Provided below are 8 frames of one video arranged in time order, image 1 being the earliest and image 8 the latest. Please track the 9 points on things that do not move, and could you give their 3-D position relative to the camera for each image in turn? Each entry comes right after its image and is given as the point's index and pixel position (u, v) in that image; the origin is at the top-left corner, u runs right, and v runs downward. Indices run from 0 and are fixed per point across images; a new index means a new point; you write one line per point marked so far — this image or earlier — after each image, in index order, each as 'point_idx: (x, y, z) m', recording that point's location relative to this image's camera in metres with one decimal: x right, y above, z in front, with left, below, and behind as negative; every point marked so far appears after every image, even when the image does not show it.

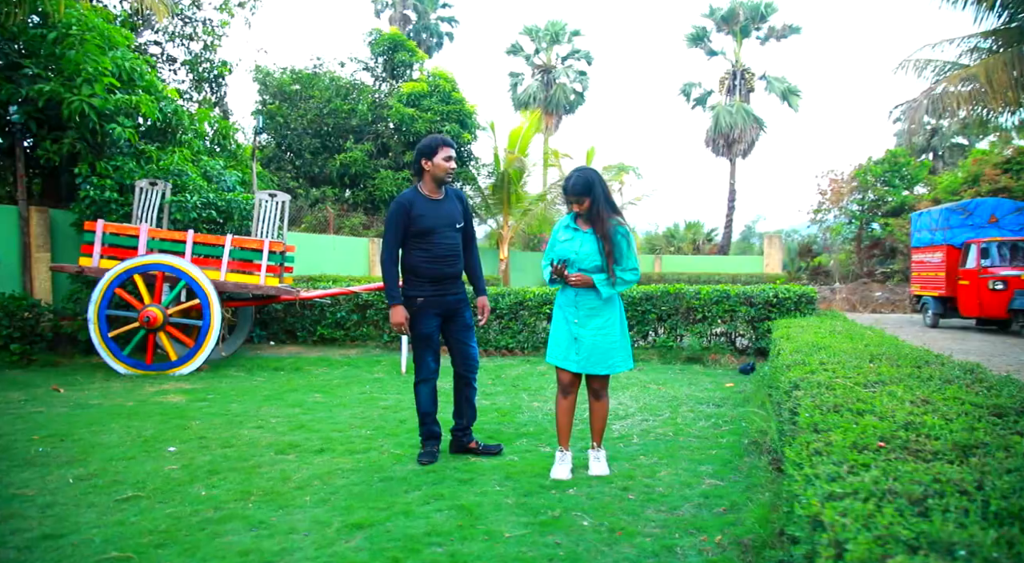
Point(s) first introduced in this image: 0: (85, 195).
0: (-5.3, +1.1, +7.5) m
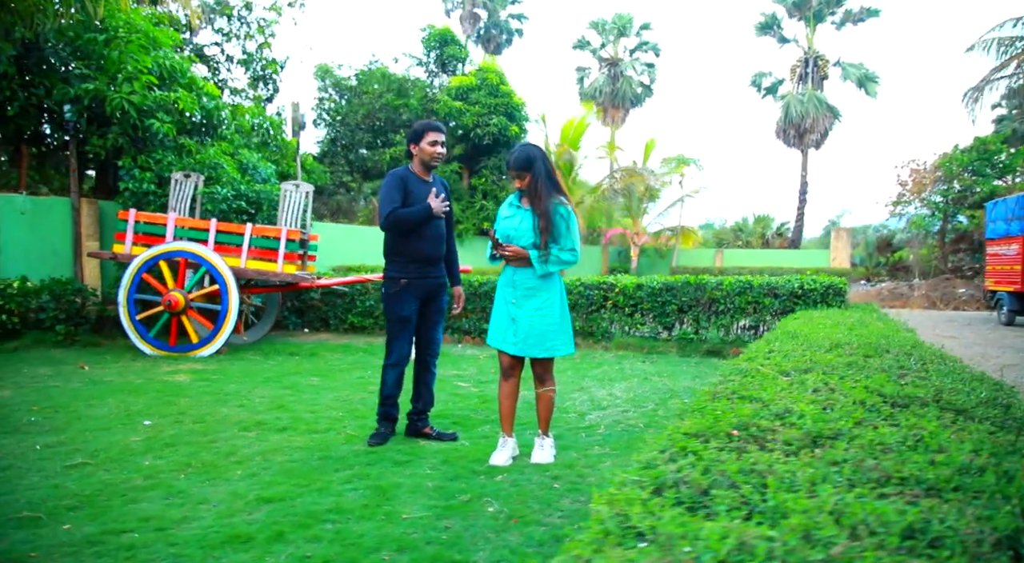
0: (-5.1, +1.3, +8.0) m
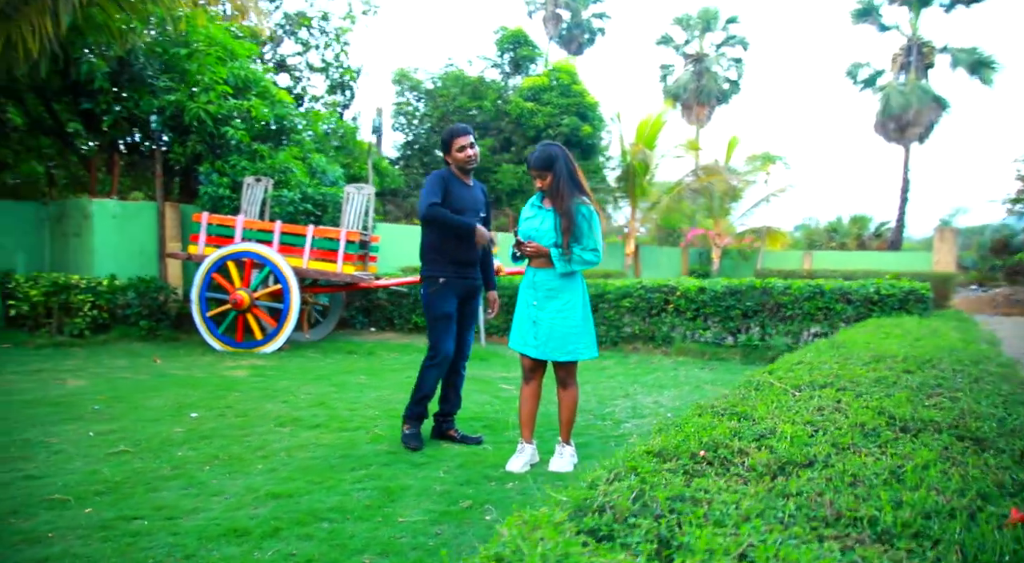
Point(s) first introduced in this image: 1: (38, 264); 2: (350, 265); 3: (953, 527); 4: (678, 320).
0: (-4.3, +1.3, +8.5) m
1: (-6.8, +0.3, +8.6) m
2: (-2.0, +0.2, +7.4) m
3: (+0.7, -0.4, +1.0) m
4: (+2.2, -0.5, +7.9) m
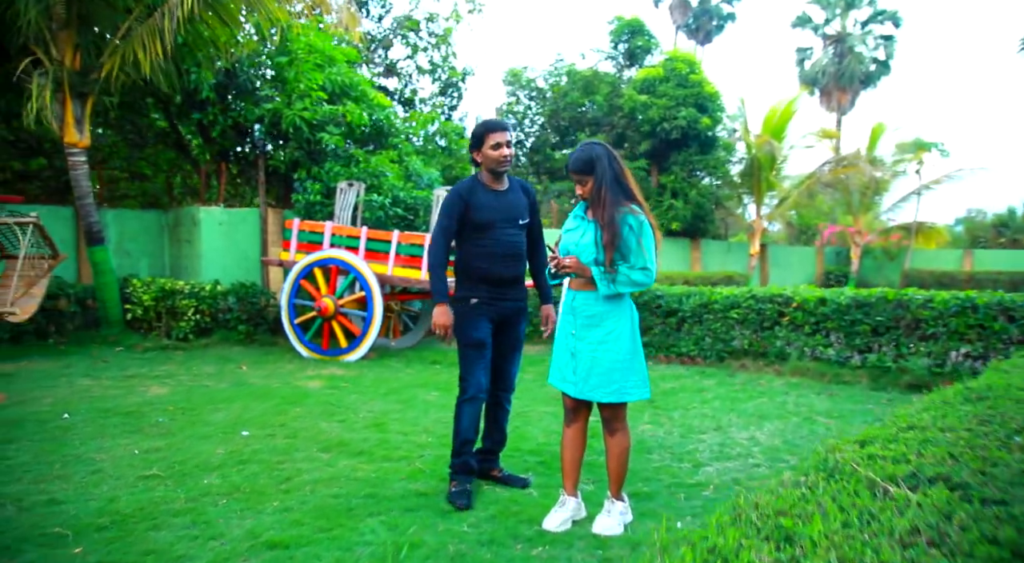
0: (-3.1, +1.2, +8.8) m
1: (-5.4, +0.2, +9.3) m
2: (-1.0, +0.1, +7.2) m
3: (+0.4, -0.5, +0.4) m
4: (+3.2, -0.6, +6.9) m
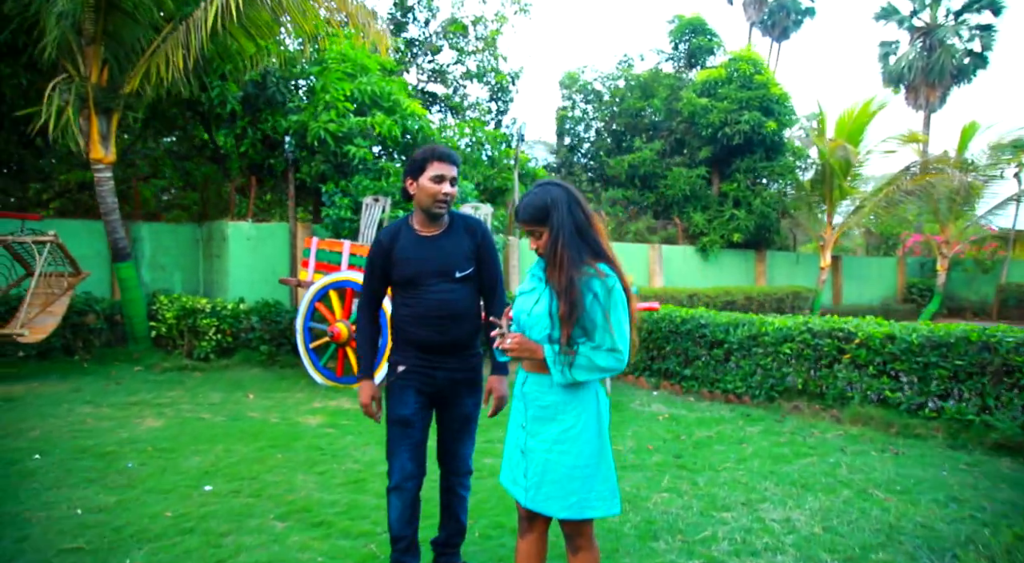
0: (-2.6, +1.0, +8.5) m
1: (-4.9, 0.0, +9.3) m
2: (-0.7, -0.2, +6.8) m
3: (0.0, -0.8, -0.2) m
4: (+3.4, -0.9, +6.0) m
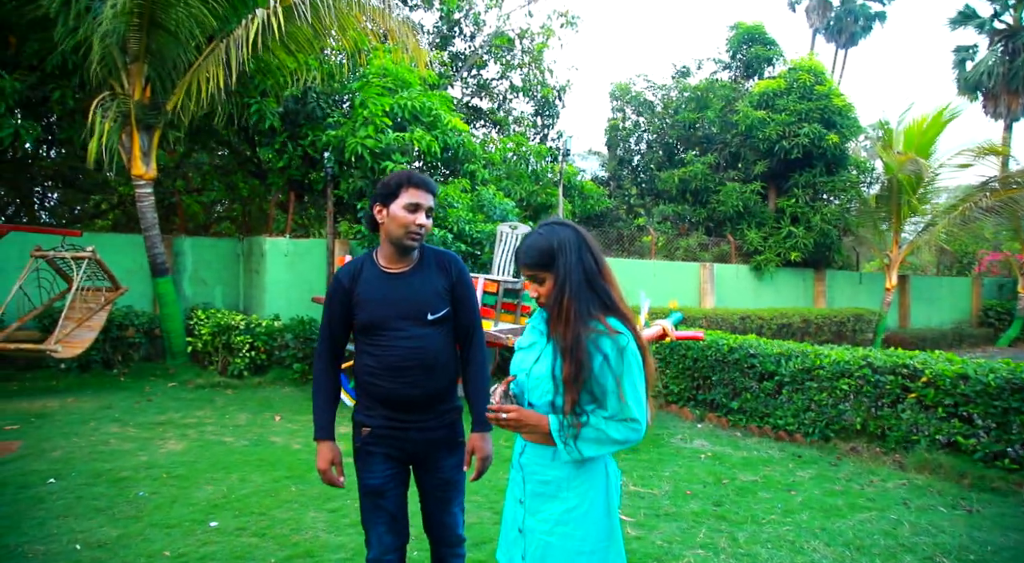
0: (-2.1, +0.7, +8.5) m
1: (-4.3, -0.3, +9.4) m
2: (-0.3, -0.4, +6.5) m
3: (-0.2, -0.9, -0.4) m
4: (+3.7, -1.2, +5.5) m
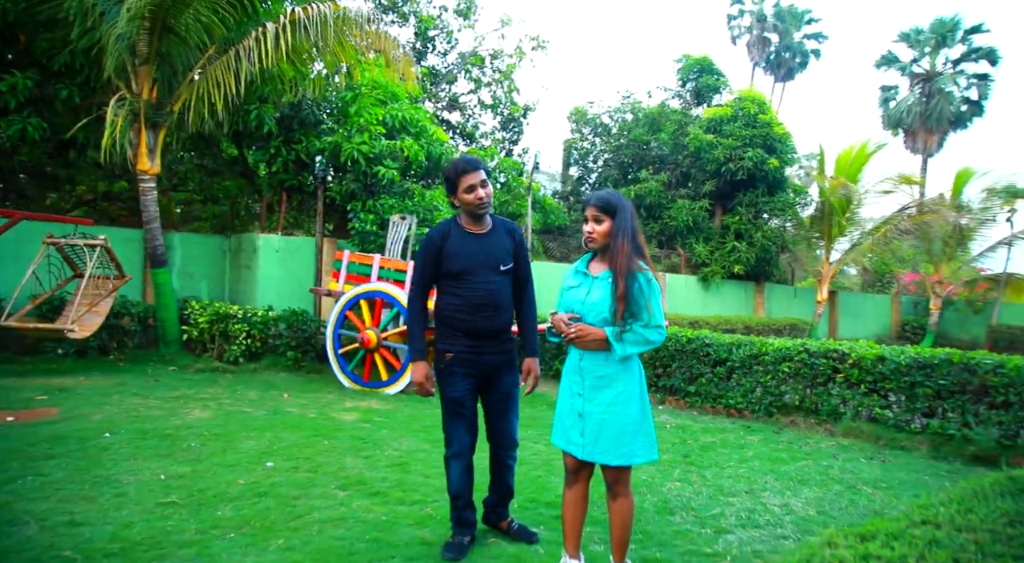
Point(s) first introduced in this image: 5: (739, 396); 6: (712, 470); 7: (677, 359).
0: (-2.4, +0.8, +9.1) m
1: (-4.7, -0.2, +9.7) m
2: (-0.5, -0.3, +7.2) m
3: (+0.2, -0.6, +0.3) m
4: (+3.6, -1.2, +6.5) m
5: (+2.7, -1.4, +7.3) m
6: (+1.6, -1.5, +4.7) m
7: (+2.1, -1.0, +7.9) m
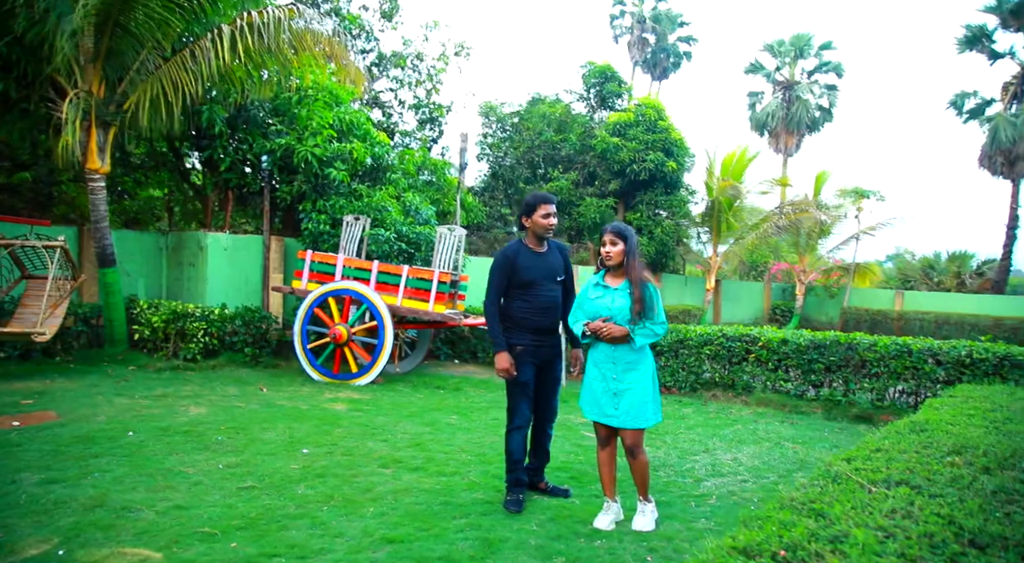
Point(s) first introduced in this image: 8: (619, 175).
0: (-3.2, +0.8, +9.3) m
1: (-5.6, -0.1, +9.5) m
2: (-1.0, -0.3, +7.8) m
3: (+0.9, -0.7, +1.1) m
4: (+3.2, -1.2, +7.9) m
5: (+2.2, -1.3, +8.4) m
6: (+1.5, -1.5, +5.8) m
7: (+1.5, -0.9, +9.0) m
8: (+3.4, +3.4, +19.2) m
